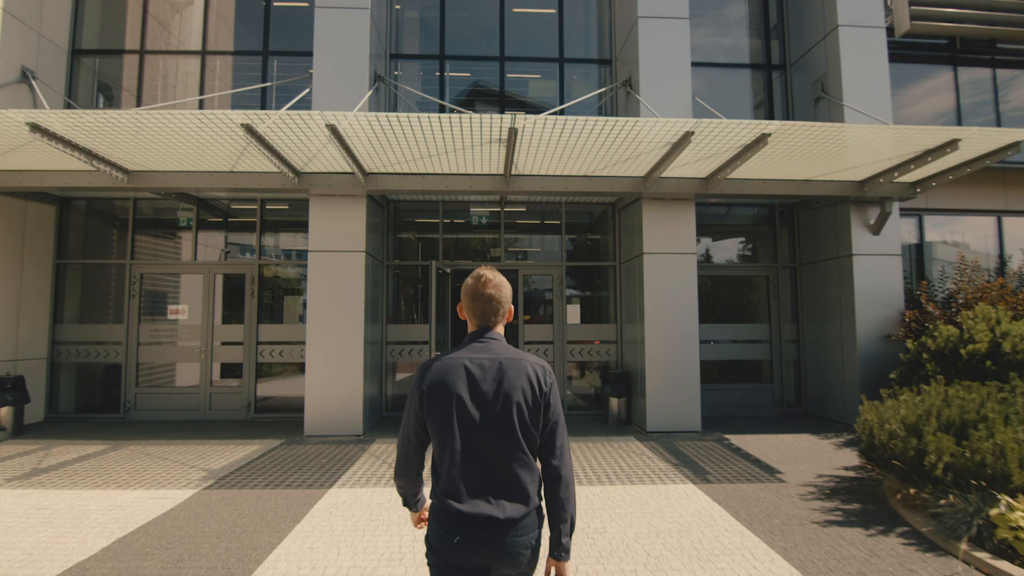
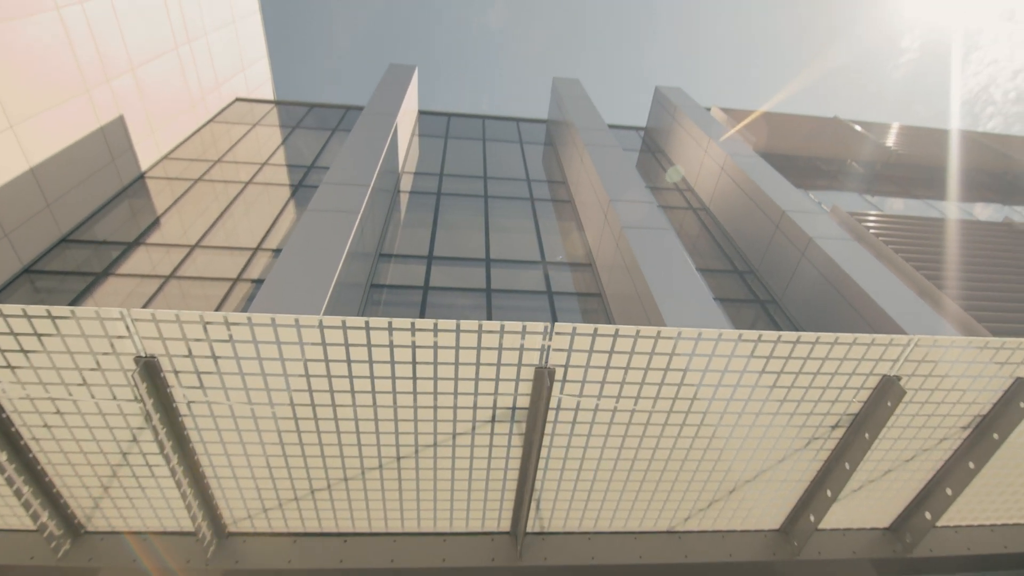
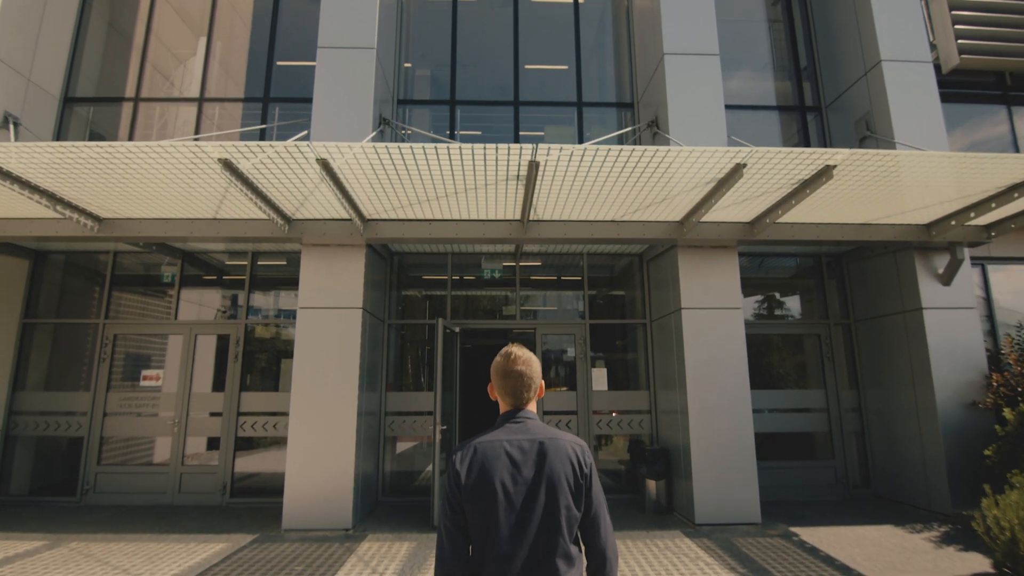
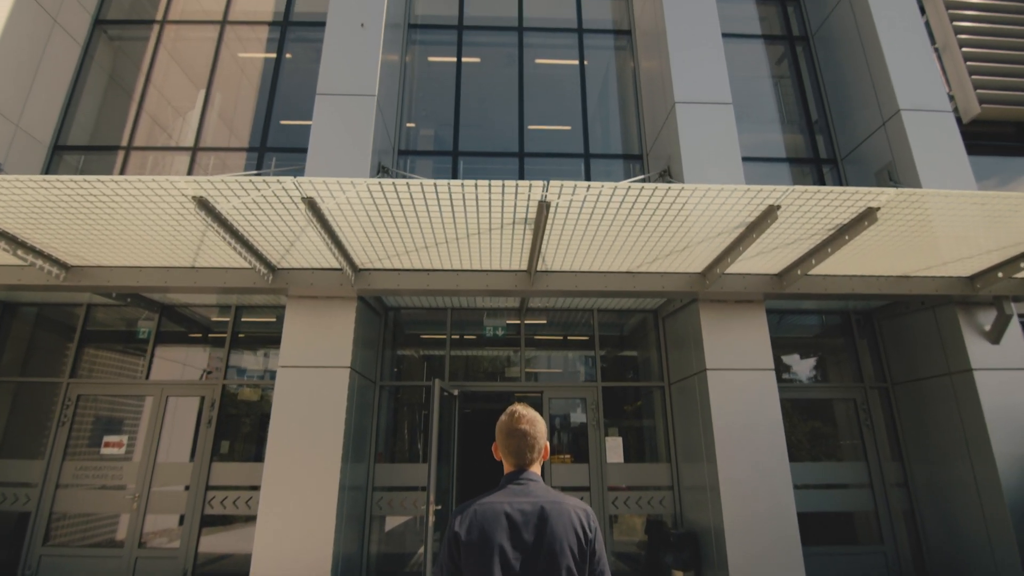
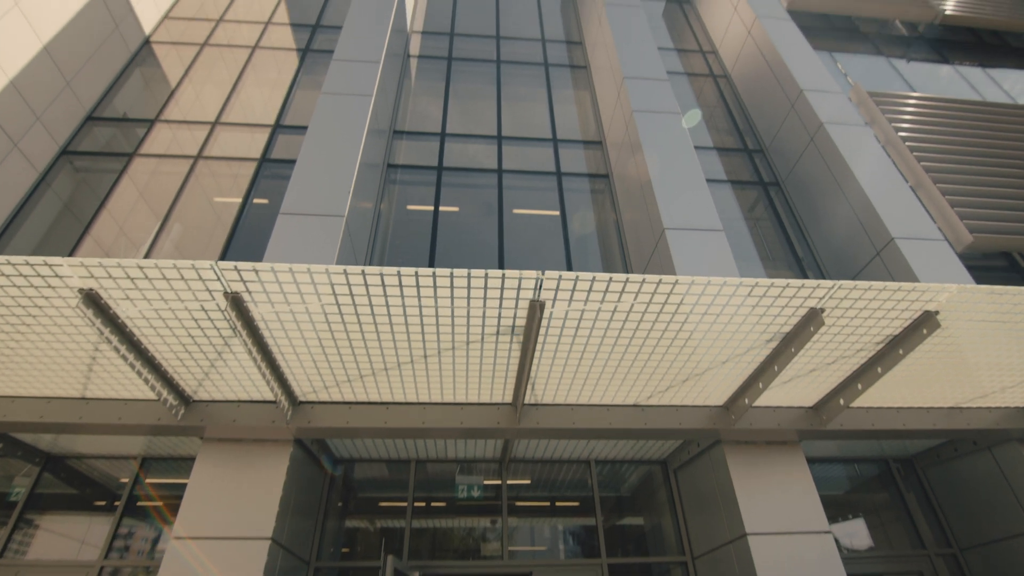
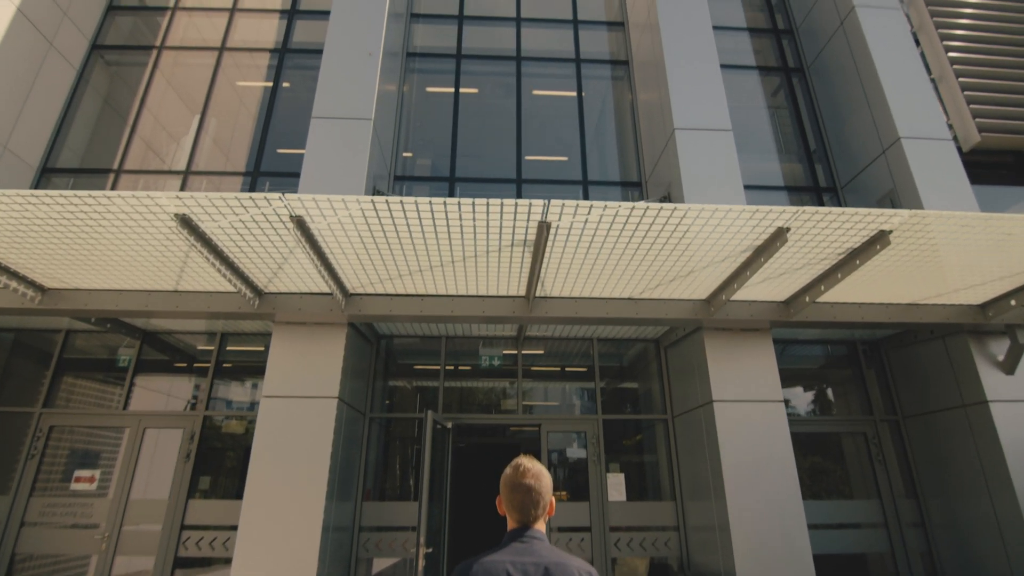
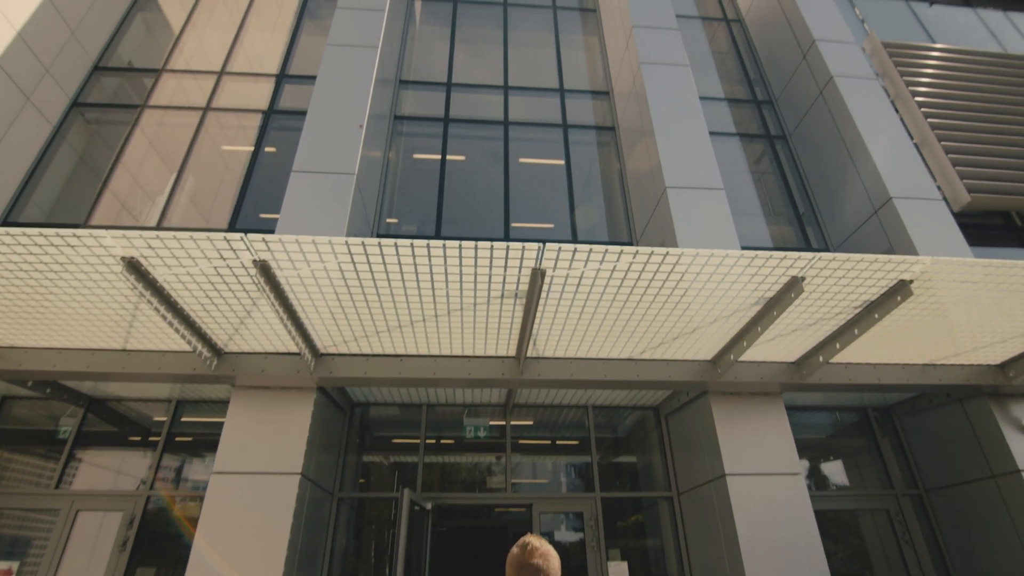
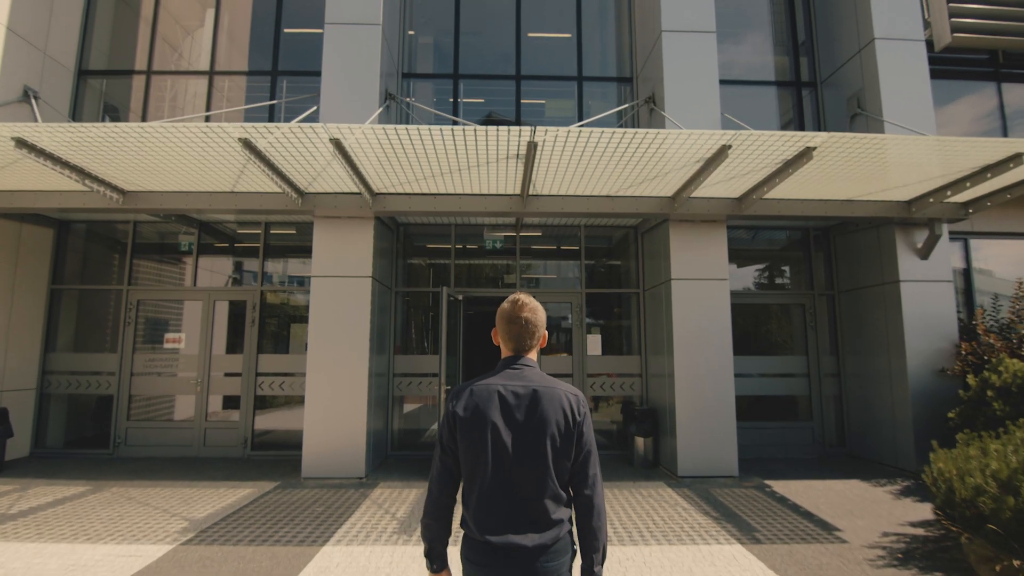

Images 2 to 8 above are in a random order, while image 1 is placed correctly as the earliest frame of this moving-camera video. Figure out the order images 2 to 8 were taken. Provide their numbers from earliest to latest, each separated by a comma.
8, 3, 4, 6, 7, 5, 2
